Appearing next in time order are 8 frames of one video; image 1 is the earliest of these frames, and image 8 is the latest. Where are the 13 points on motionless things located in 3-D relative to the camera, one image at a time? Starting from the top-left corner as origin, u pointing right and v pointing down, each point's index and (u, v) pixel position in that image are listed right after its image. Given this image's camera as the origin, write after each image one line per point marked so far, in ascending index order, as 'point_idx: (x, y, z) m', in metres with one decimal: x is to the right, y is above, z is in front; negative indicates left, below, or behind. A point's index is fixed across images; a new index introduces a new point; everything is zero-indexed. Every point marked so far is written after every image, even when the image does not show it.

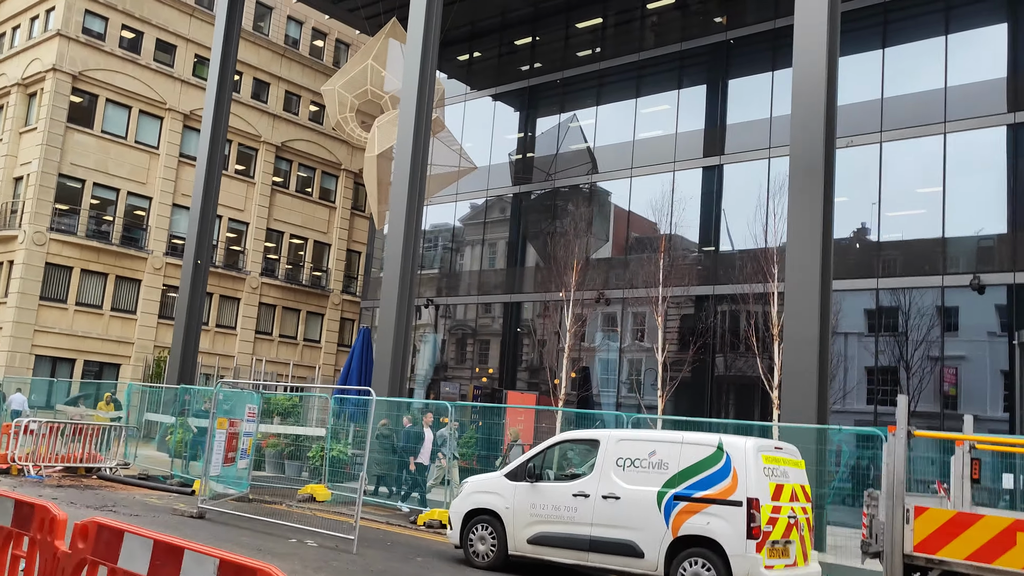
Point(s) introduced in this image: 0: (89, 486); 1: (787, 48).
0: (-6.3, -2.9, +13.0) m
1: (+6.5, +5.5, +19.8) m
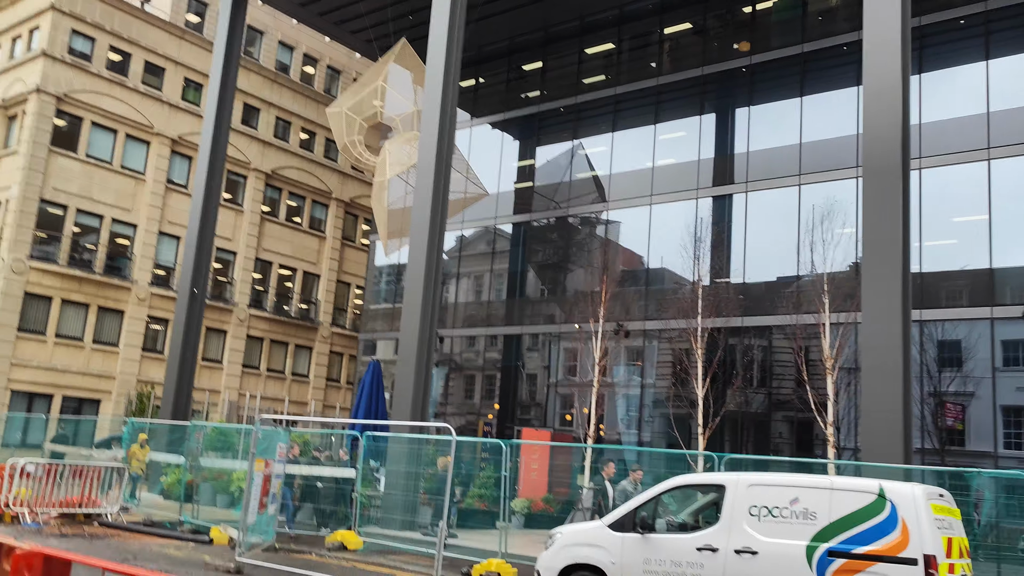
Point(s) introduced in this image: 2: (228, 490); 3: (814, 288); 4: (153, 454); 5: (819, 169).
0: (-5.6, -3.3, +11.7) m
1: (+6.9, +4.8, +19.4) m
2: (-4.5, -2.9, +12.6) m
3: (+6.4, -0.1, +18.1) m
4: (-5.7, -2.6, +13.8) m
5: (+6.7, +2.6, +18.7) m
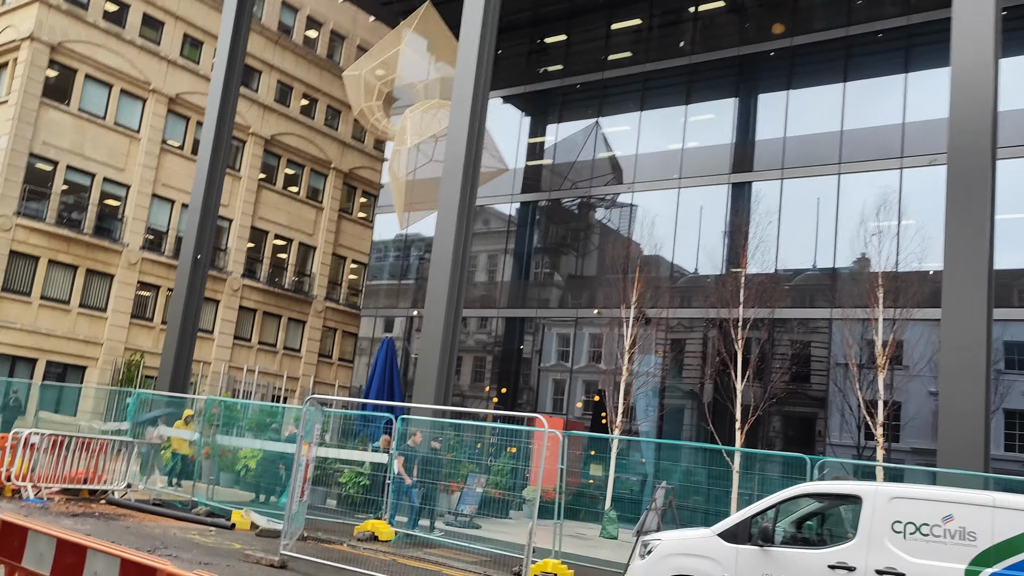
0: (-5.1, -2.8, +10.8) m
1: (+7.6, +5.0, +18.7) m
2: (-4.0, -2.4, +11.8) m
3: (+6.9, +0.1, +17.5) m
4: (-5.2, -2.1, +12.9) m
5: (+7.3, +2.7, +18.0) m
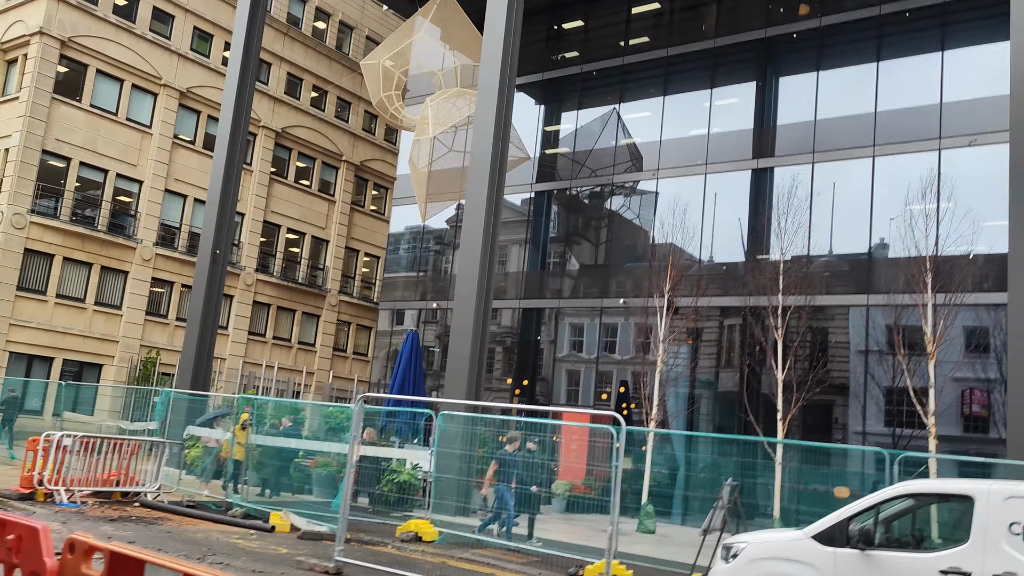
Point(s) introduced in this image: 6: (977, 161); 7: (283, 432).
0: (-4.5, -2.8, +10.5) m
1: (+8.0, +5.3, +18.3) m
2: (-3.4, -2.3, +11.4) m
3: (+7.5, +0.3, +17.2) m
4: (-4.6, -2.0, +12.6) m
5: (+7.8, +3.0, +17.6) m
6: (+9.0, +2.4, +16.7) m
7: (-3.0, -1.9, +11.3) m
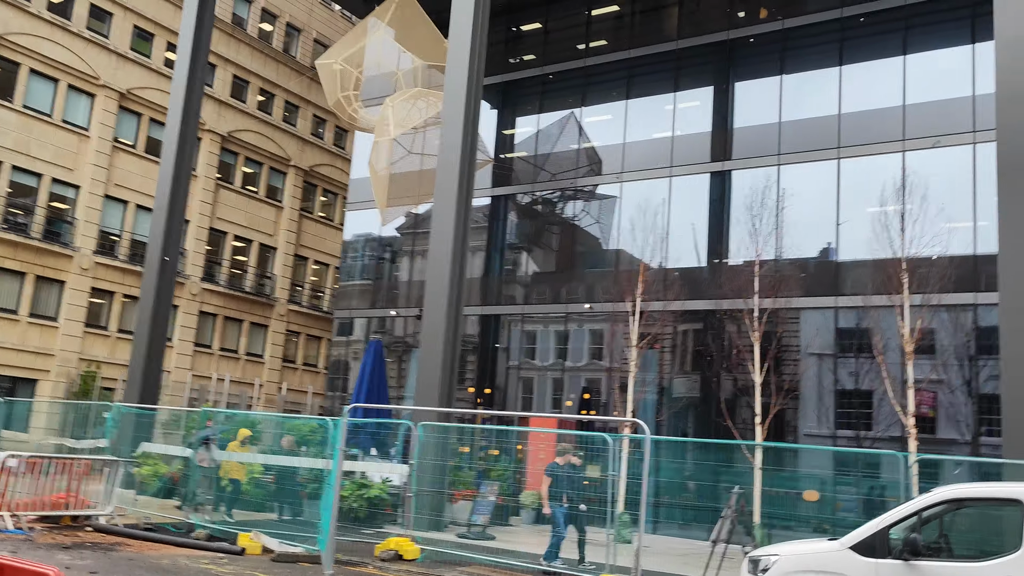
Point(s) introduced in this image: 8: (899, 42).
0: (-4.7, -2.8, +9.7) m
1: (+7.2, +5.2, +18.4) m
2: (-3.6, -2.4, +10.7) m
3: (+6.8, +0.3, +17.2) m
4: (-4.9, -2.1, +11.7) m
5: (+7.1, +2.9, +17.7) m
6: (+8.3, +2.4, +16.8) m
7: (-3.3, -1.9, +10.6) m
8: (+7.9, +5.0, +17.8) m
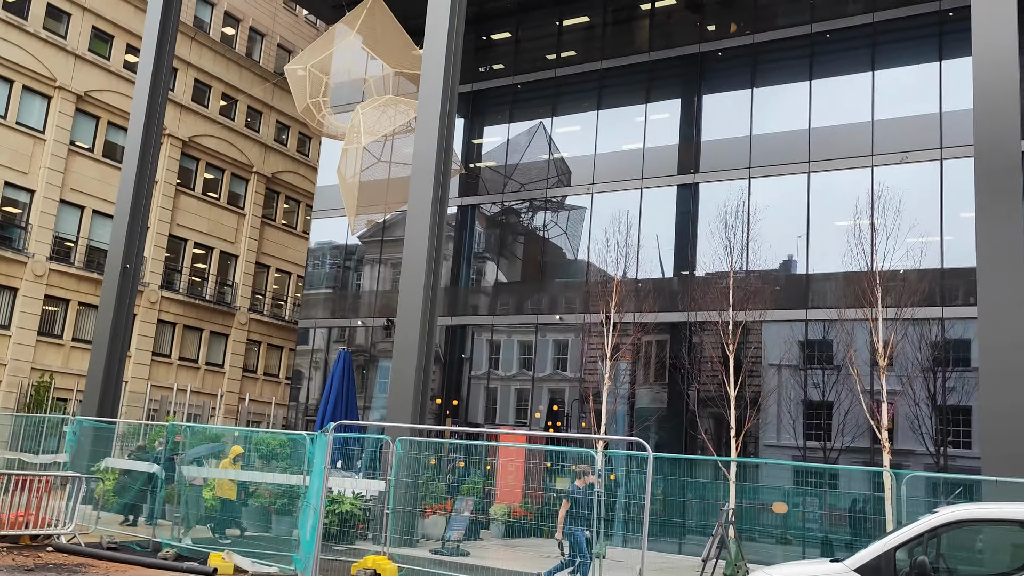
0: (-4.9, -2.9, +9.3) m
1: (+6.7, +5.0, +18.6) m
2: (-3.9, -2.5, +10.3) m
3: (+6.2, +0.1, +17.3) m
4: (-5.2, -2.2, +11.3) m
5: (+6.5, +2.7, +17.9) m
6: (+7.8, +2.1, +17.0) m
7: (-3.5, -2.0, +10.2) m
8: (+7.4, +4.8, +18.0) m
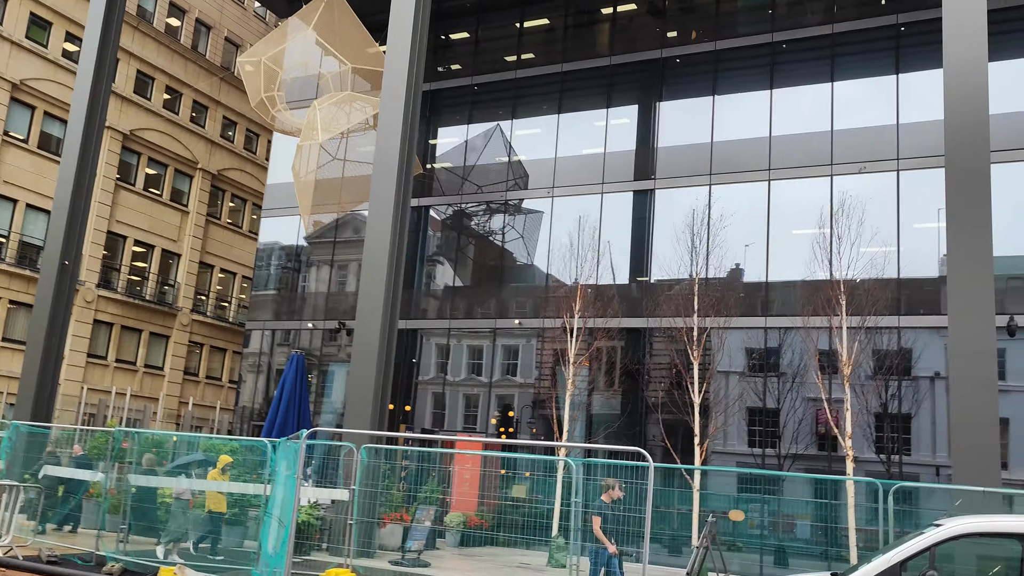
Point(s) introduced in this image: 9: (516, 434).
0: (-5.2, -2.9, +8.6) m
1: (+5.8, +4.8, +18.7) m
2: (-4.3, -2.5, +9.7) m
3: (+5.4, -0.1, +17.4) m
4: (-5.7, -2.2, +10.6) m
5: (+5.7, +2.5, +18.0) m
6: (+7.0, +2.0, +17.2) m
7: (-3.9, -2.0, +9.6) m
8: (+6.6, +4.6, +18.2) m
9: (+0.2, -3.3, +19.4) m
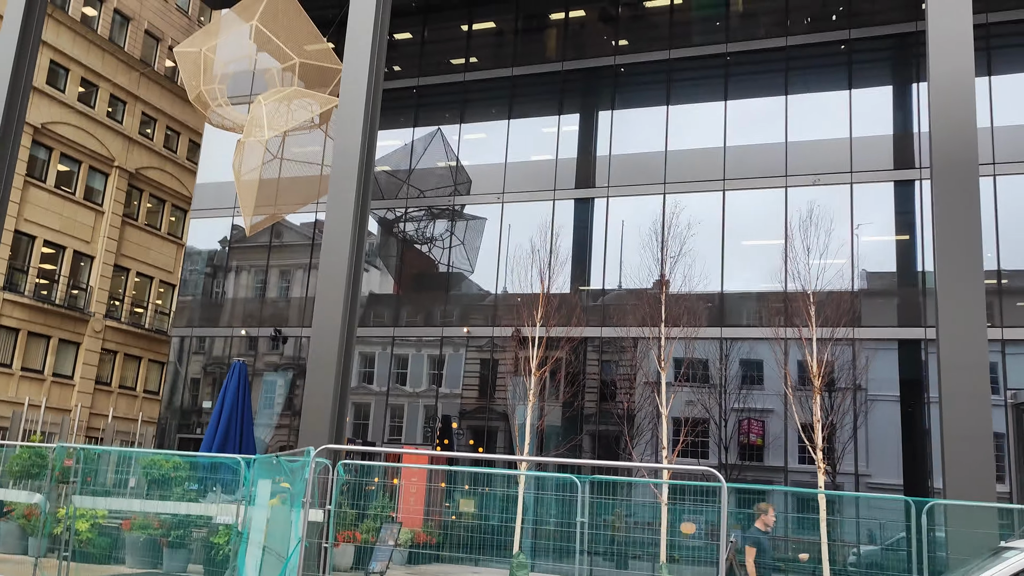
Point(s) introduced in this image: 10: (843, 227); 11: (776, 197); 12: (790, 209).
0: (-5.2, -2.9, +7.5) m
1: (+4.8, +4.6, +18.8) m
2: (-4.4, -2.5, +8.8) m
3: (+4.5, -0.3, +17.4) m
4: (-5.9, -2.2, +9.5) m
5: (+4.8, +2.3, +18.1) m
6: (+6.1, +1.7, +17.4) m
7: (-4.0, -2.0, +8.7) m
8: (+5.6, +4.4, +18.4) m
9: (-1.0, -3.4, +18.8) m
10: (+6.0, +1.2, +17.4) m
11: (+5.3, +1.8, +17.7) m
12: (+5.2, +1.6, +17.6) m
